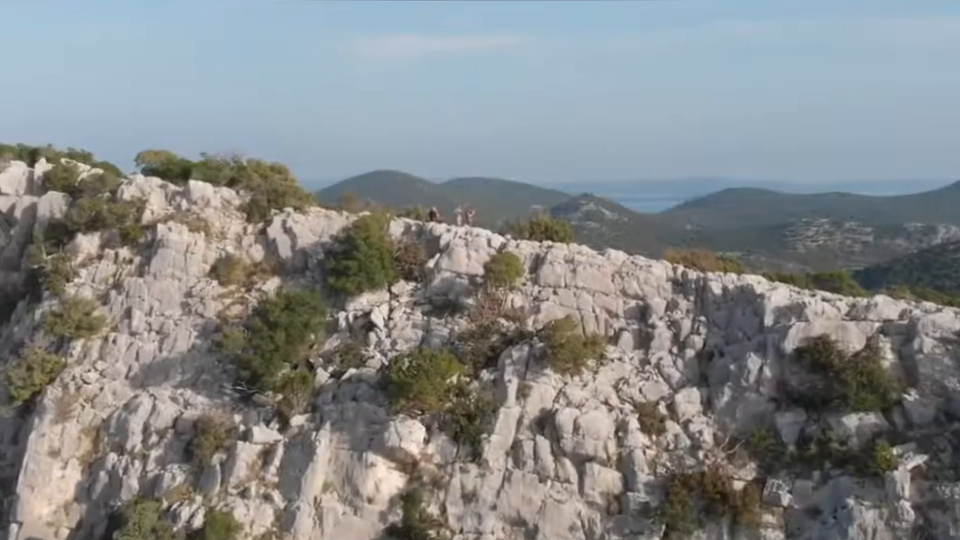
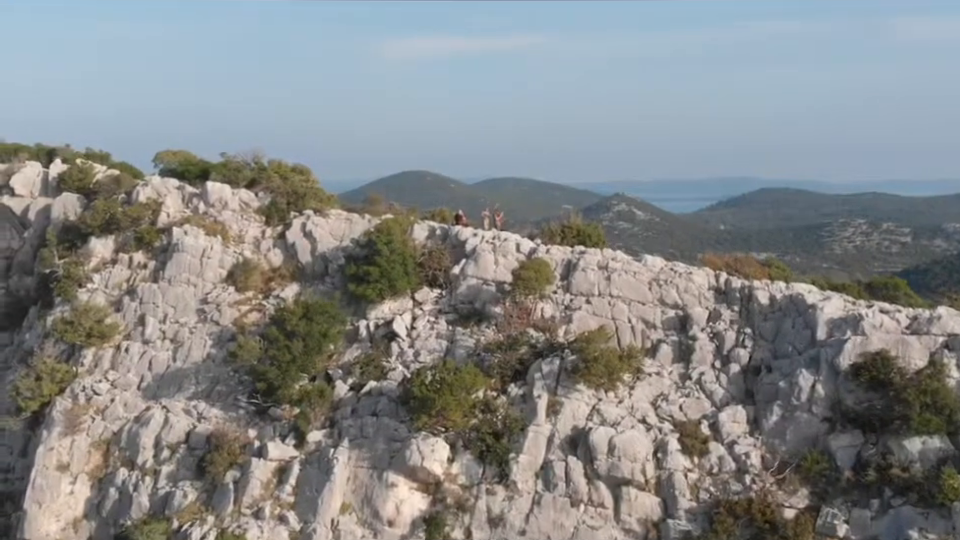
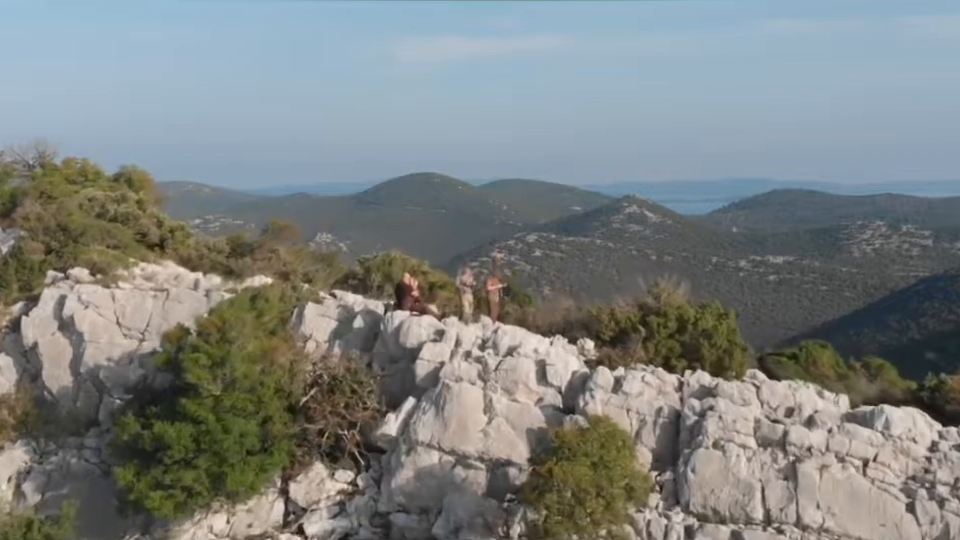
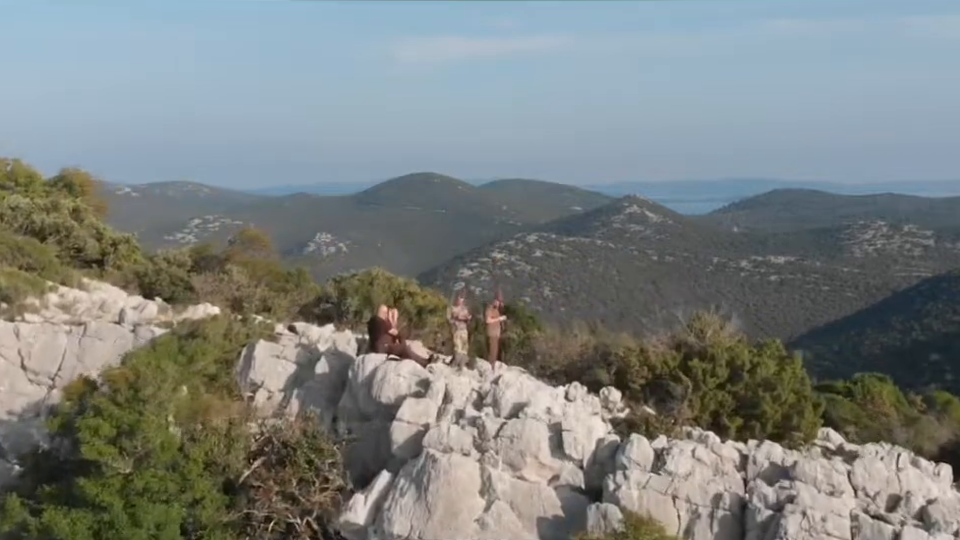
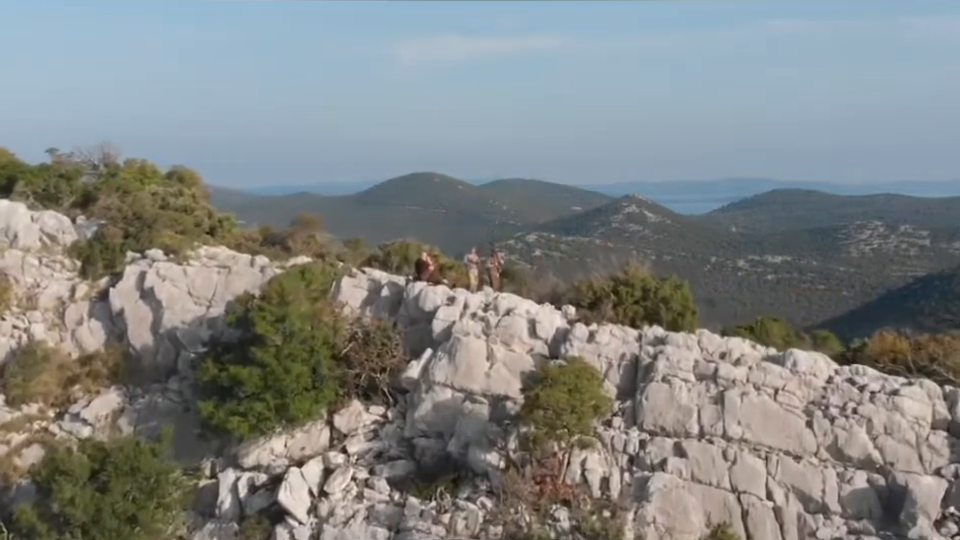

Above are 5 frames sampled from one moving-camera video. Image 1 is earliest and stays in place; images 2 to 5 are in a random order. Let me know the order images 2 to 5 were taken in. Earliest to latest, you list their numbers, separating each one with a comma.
2, 5, 3, 4
